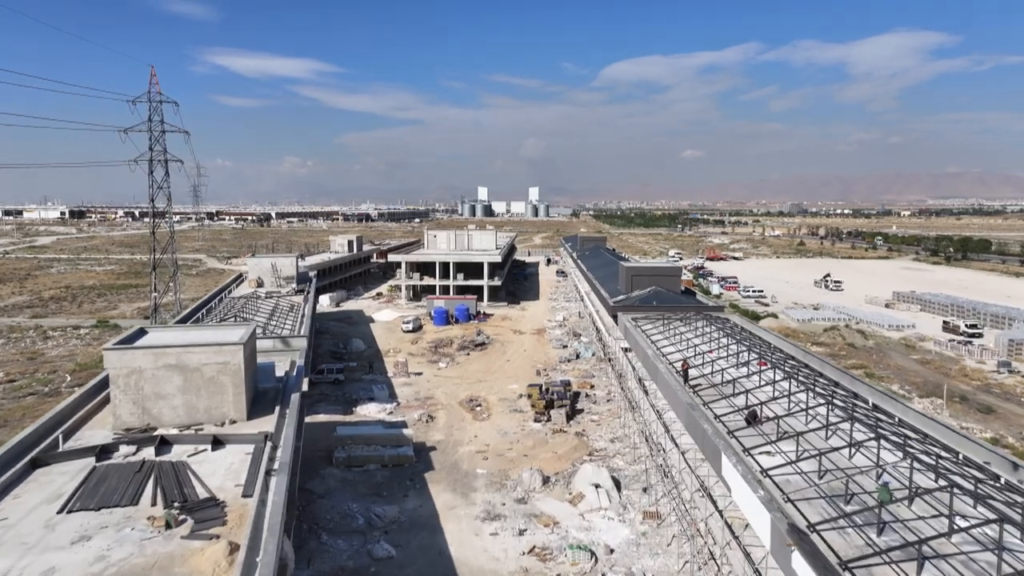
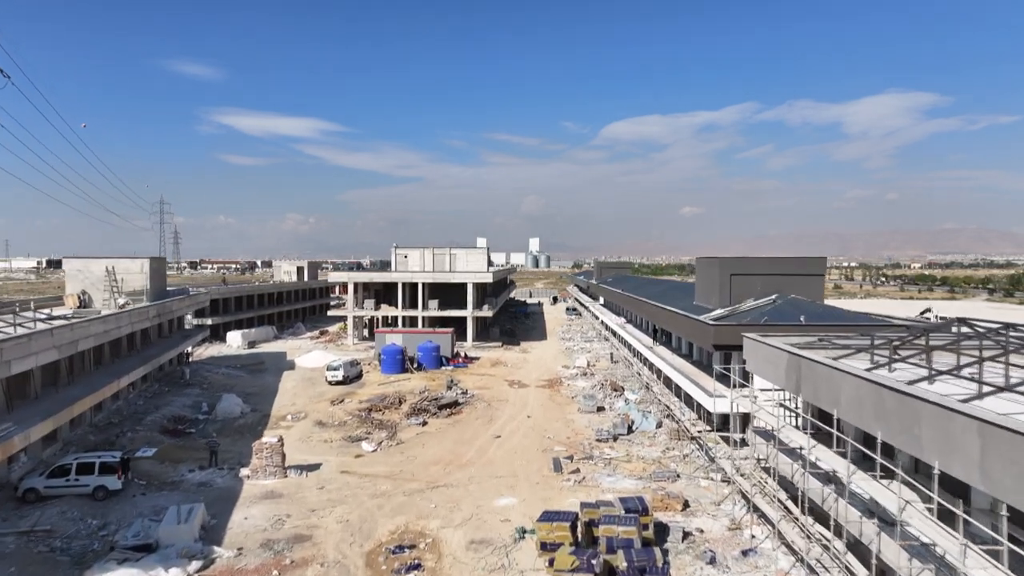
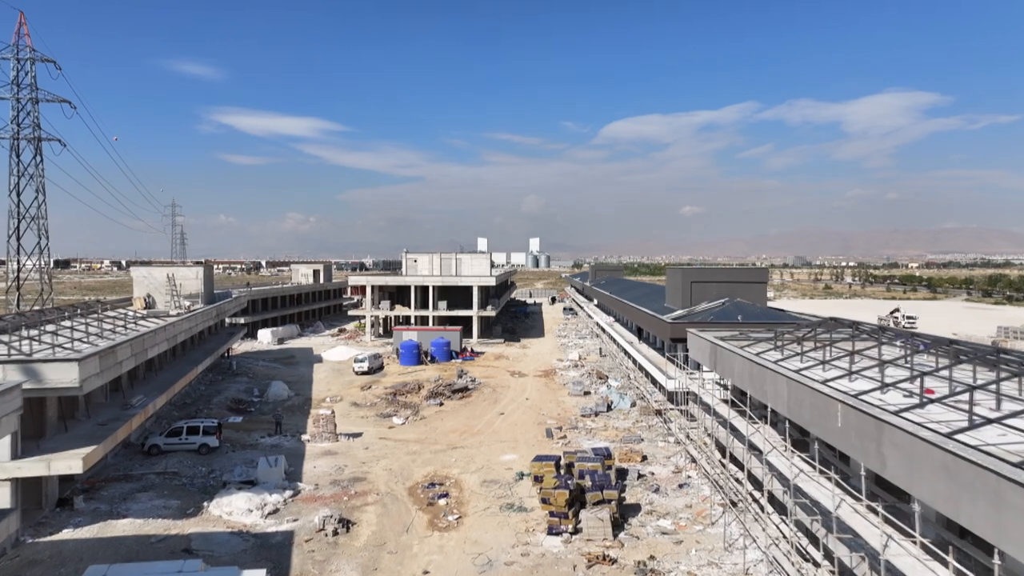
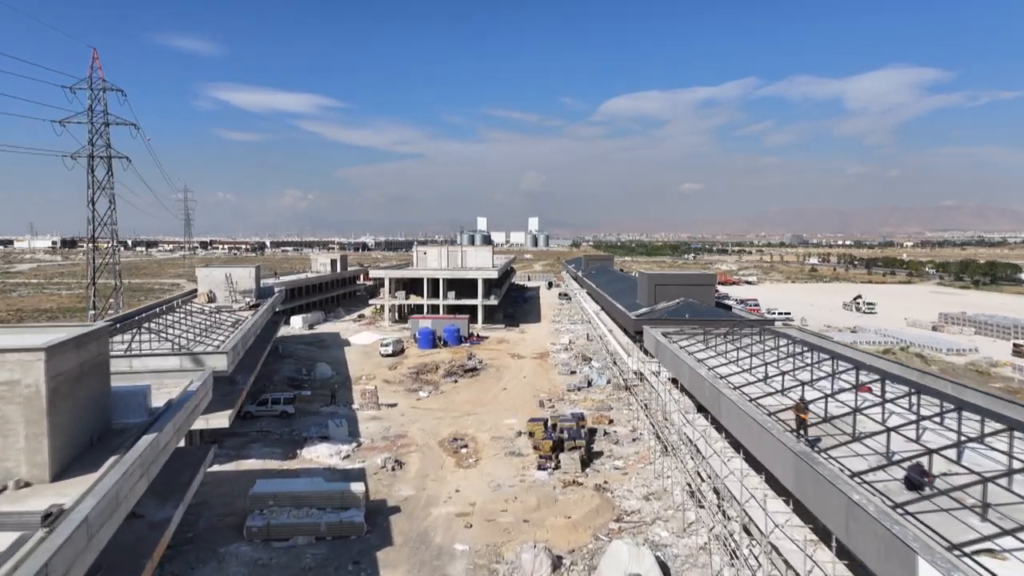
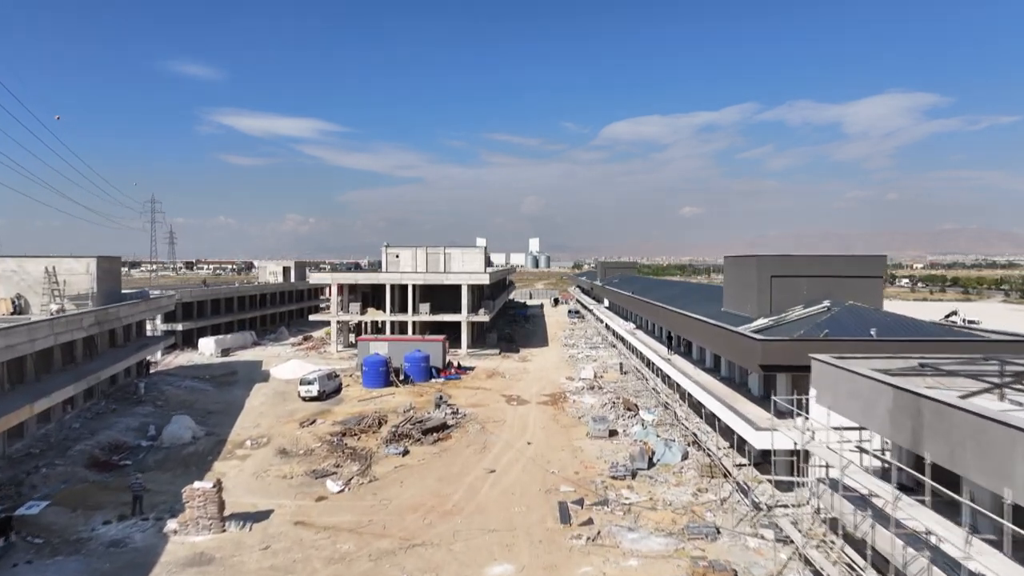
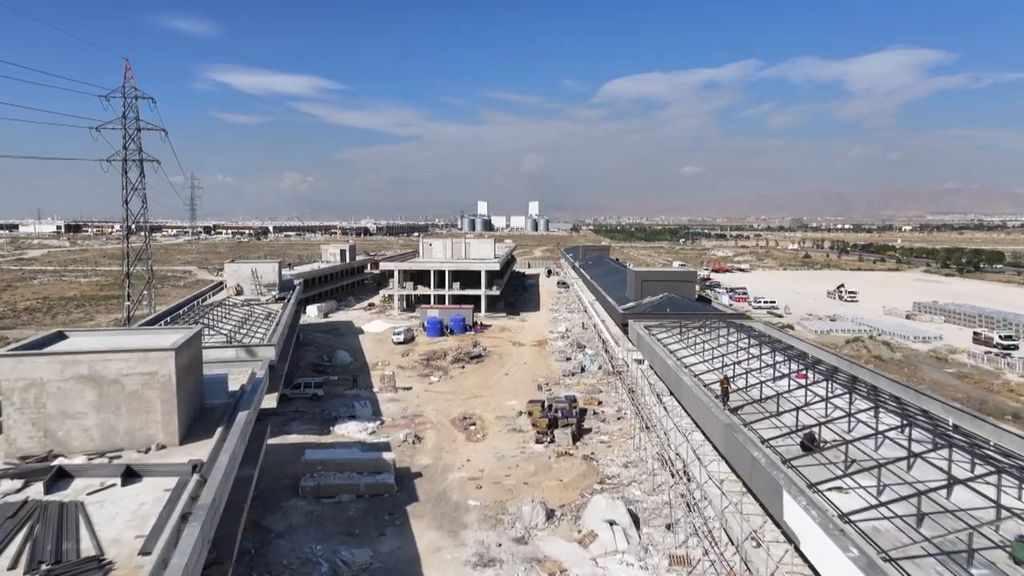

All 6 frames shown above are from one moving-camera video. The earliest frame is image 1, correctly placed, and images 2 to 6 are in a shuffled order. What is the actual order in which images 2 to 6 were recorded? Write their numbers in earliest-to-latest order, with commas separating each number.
6, 4, 3, 2, 5
